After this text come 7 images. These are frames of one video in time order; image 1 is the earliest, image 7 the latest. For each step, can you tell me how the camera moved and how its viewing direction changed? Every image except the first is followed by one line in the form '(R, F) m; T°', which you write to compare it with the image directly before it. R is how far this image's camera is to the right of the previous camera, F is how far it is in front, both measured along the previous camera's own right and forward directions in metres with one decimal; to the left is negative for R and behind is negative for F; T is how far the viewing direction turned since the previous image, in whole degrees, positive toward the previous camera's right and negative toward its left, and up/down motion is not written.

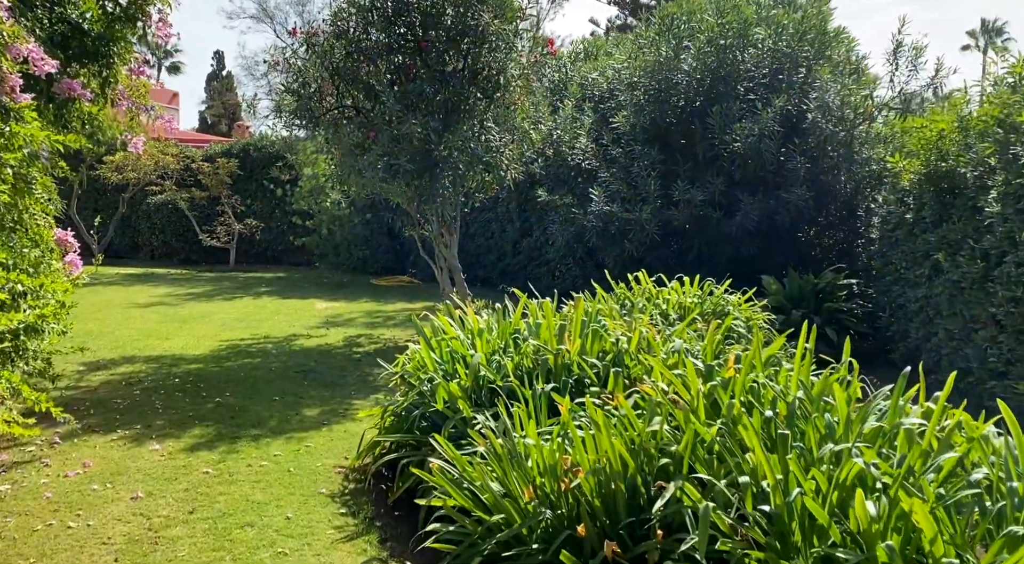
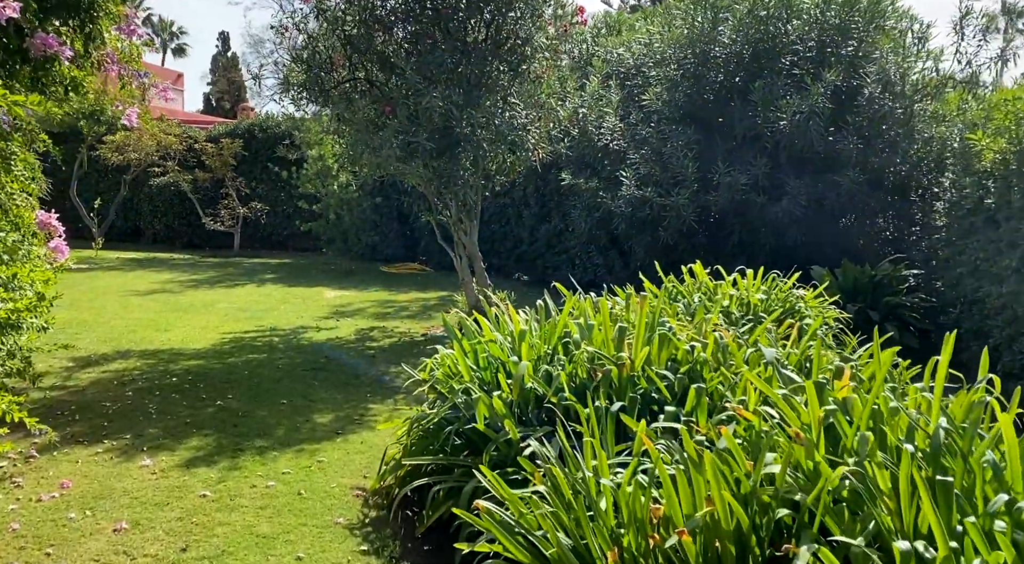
(-0.2, +0.5) m; 0°
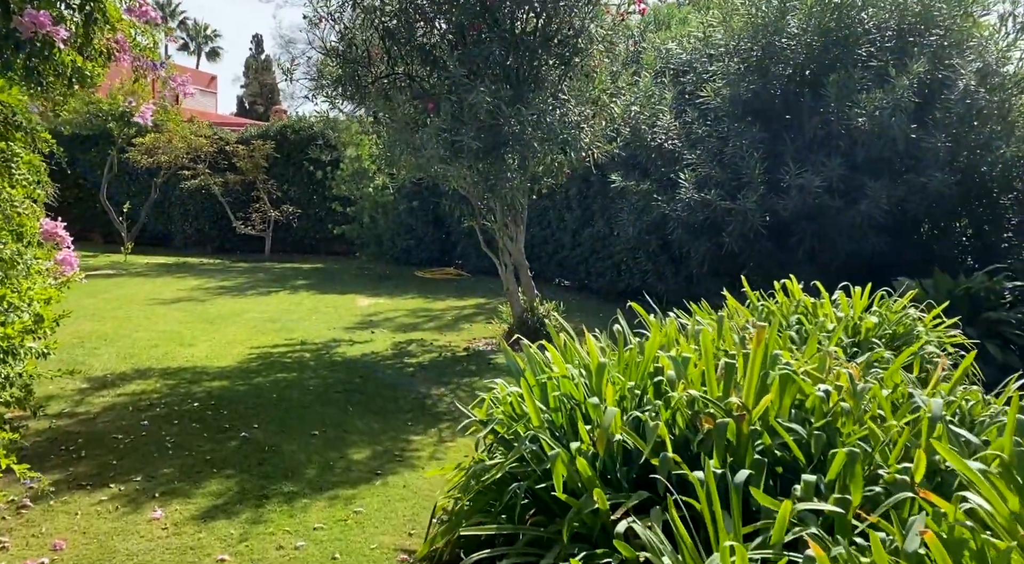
(-0.2, +0.5) m; -2°
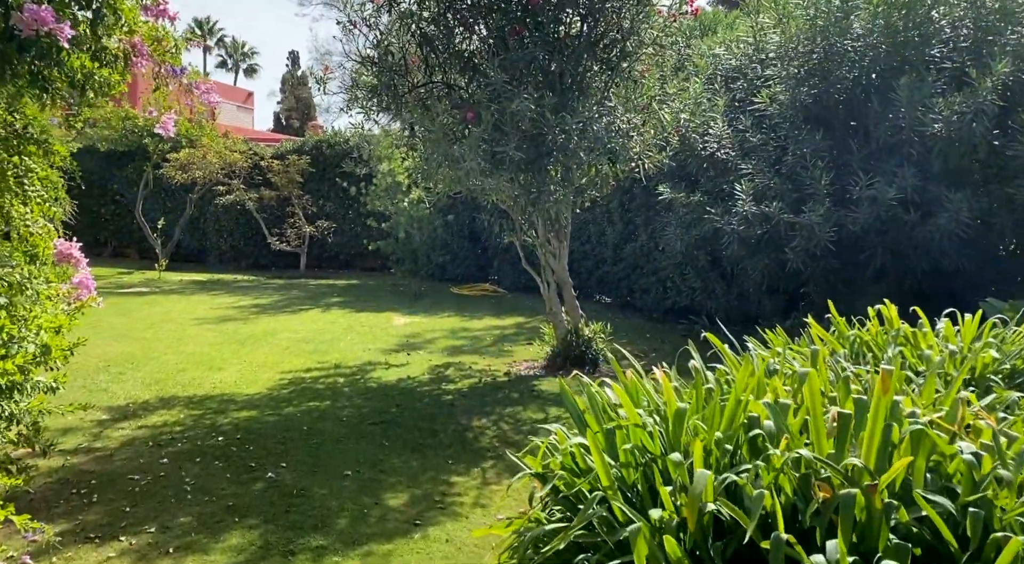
(-0.1, +0.4) m; -2°
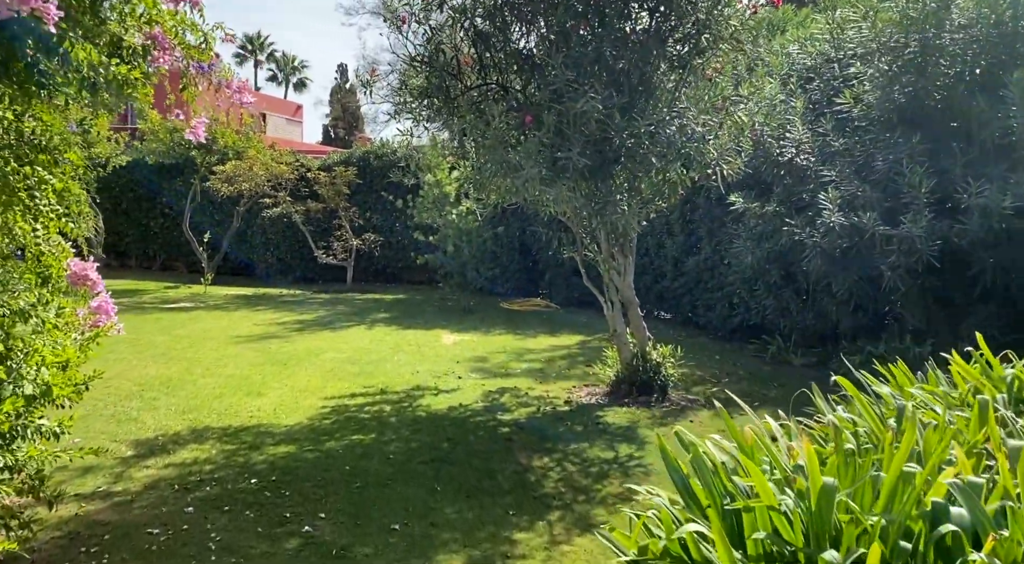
(-0.1, +0.5) m; -3°
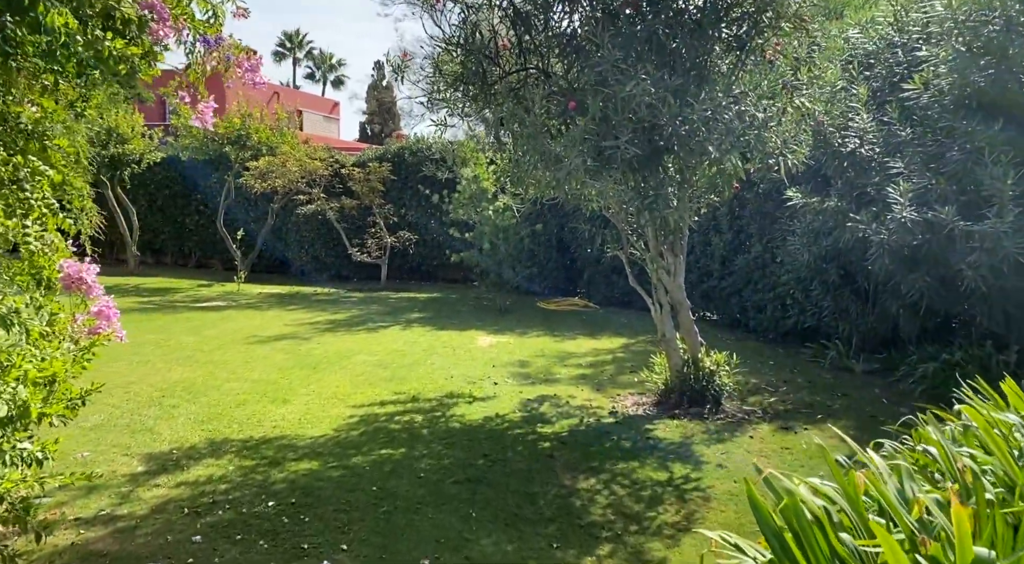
(0.0, +0.4) m; -3°
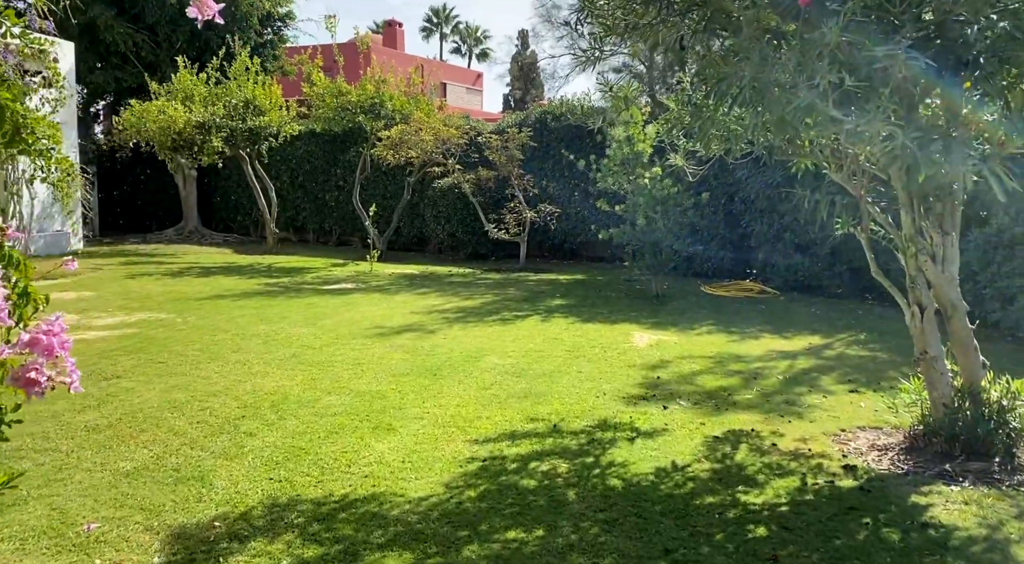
(-0.2, +1.4) m; -10°
